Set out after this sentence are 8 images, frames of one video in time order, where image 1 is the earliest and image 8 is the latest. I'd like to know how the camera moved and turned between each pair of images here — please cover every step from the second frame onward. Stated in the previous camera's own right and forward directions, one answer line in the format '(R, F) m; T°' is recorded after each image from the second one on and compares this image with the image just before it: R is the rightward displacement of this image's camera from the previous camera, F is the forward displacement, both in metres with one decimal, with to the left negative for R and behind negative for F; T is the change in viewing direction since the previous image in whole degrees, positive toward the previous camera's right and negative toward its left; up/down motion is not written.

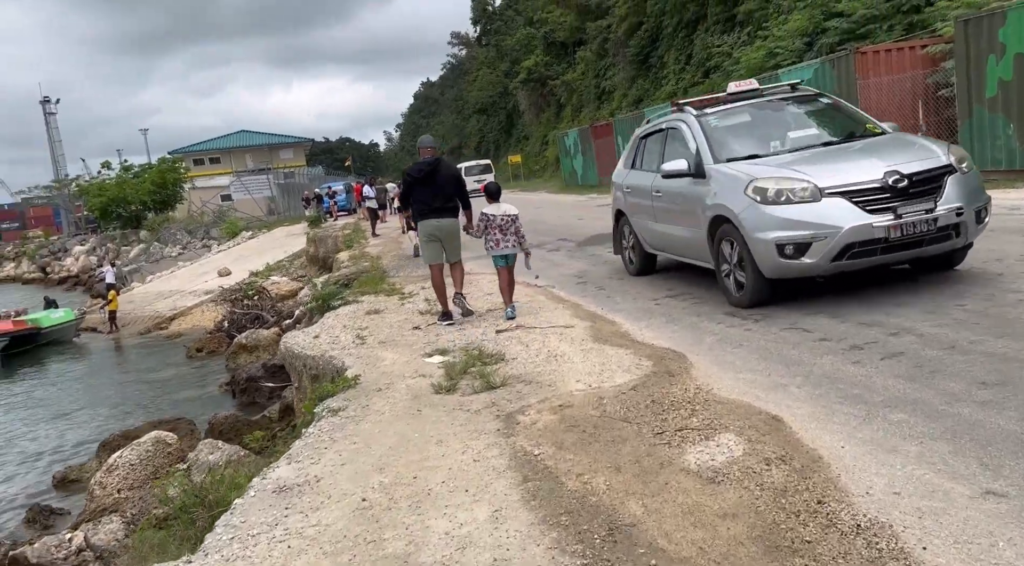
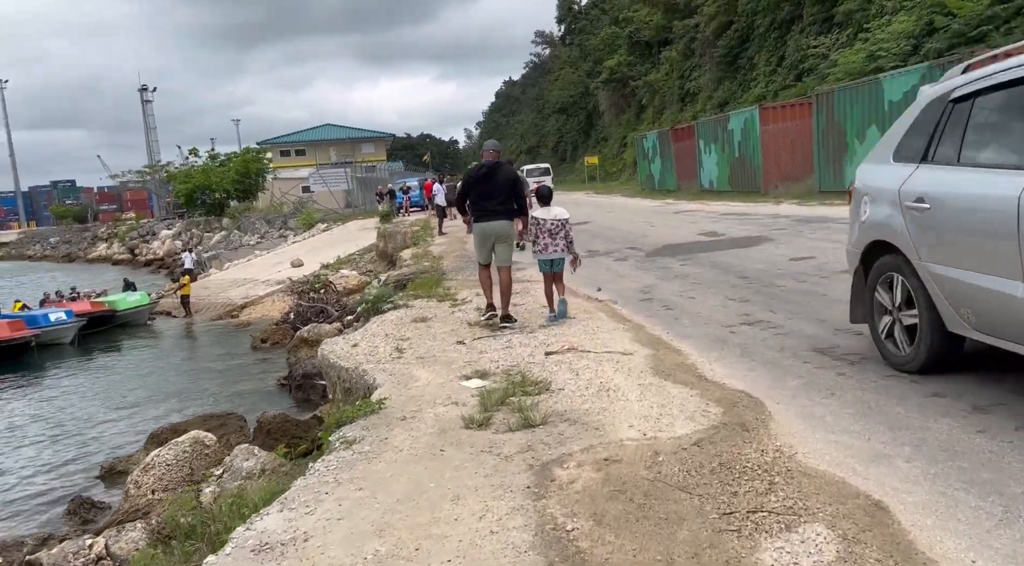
(+0.1, +0.9) m; -5°
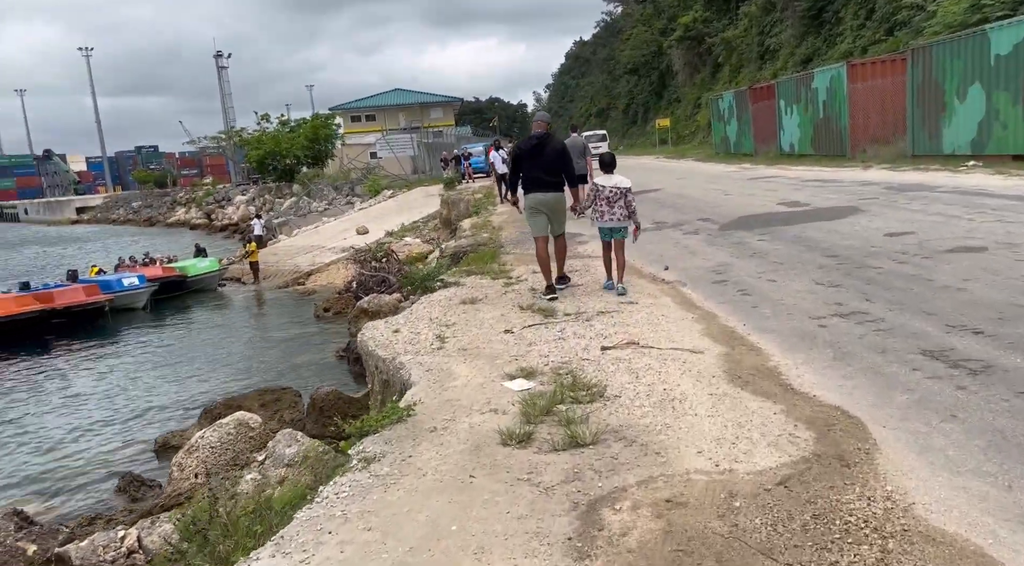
(+0.1, +0.8) m; -4°
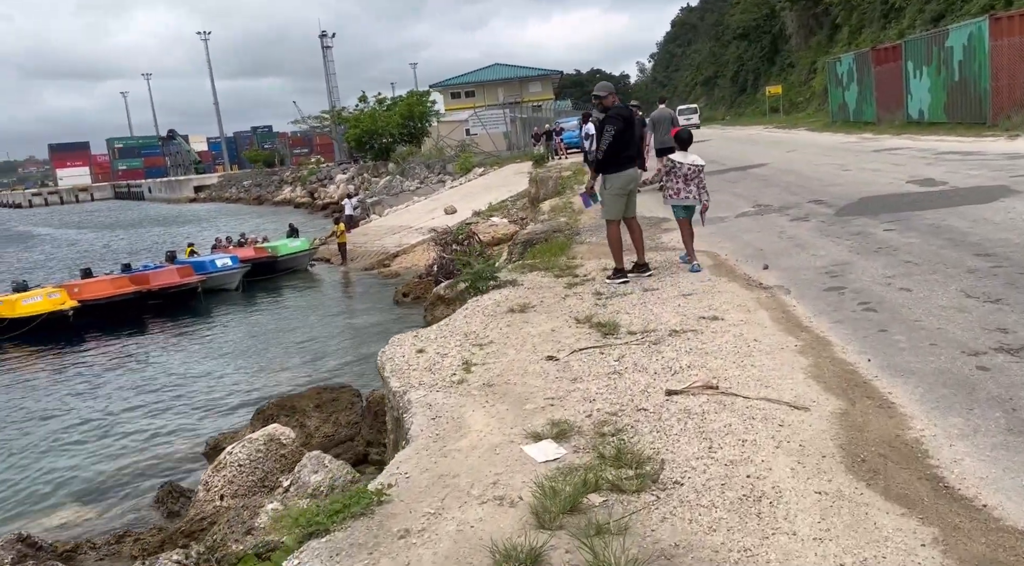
(+0.3, +1.5) m; -7°
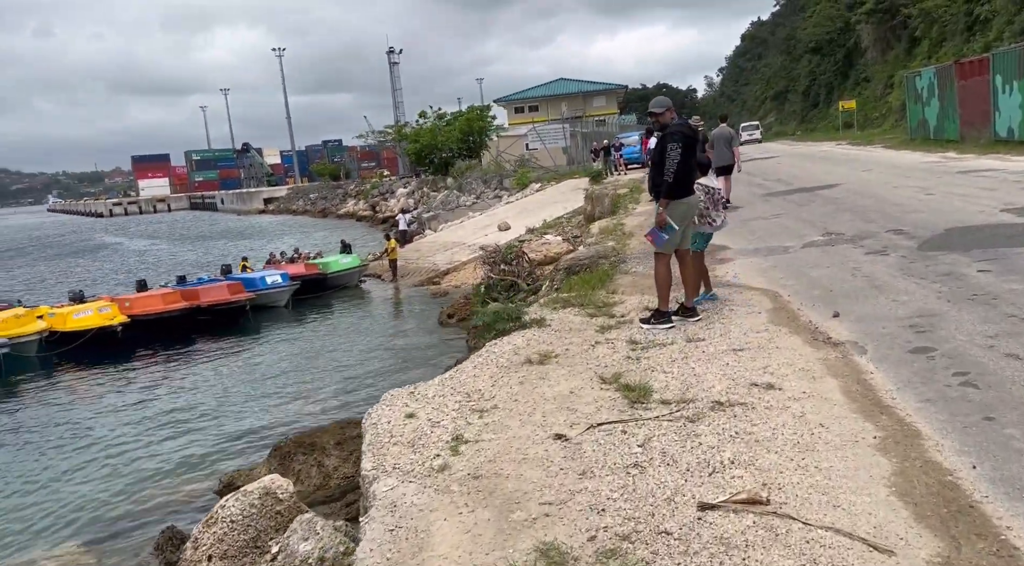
(+0.3, +1.0) m; -4°
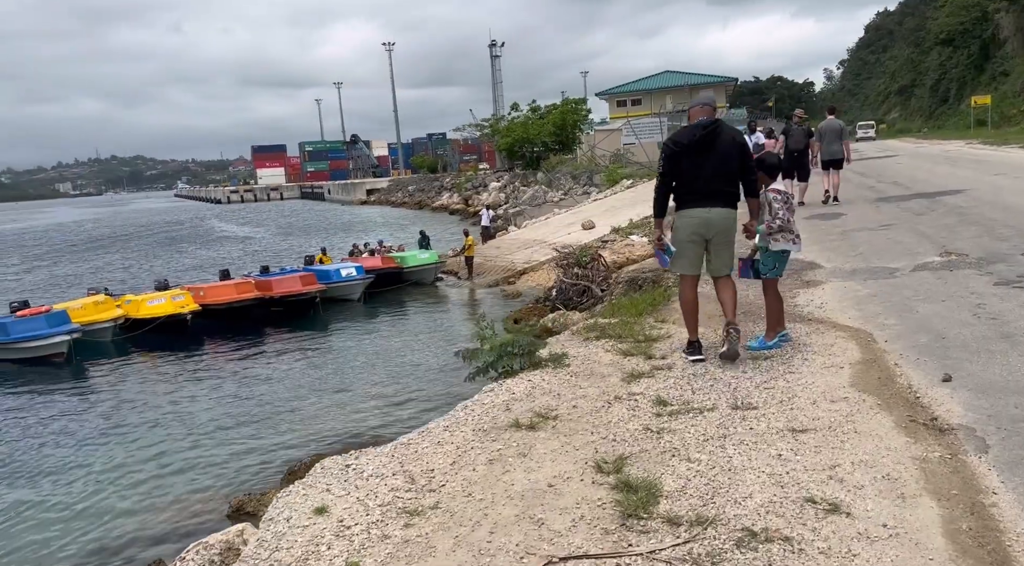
(+0.6, +1.5) m; -6°
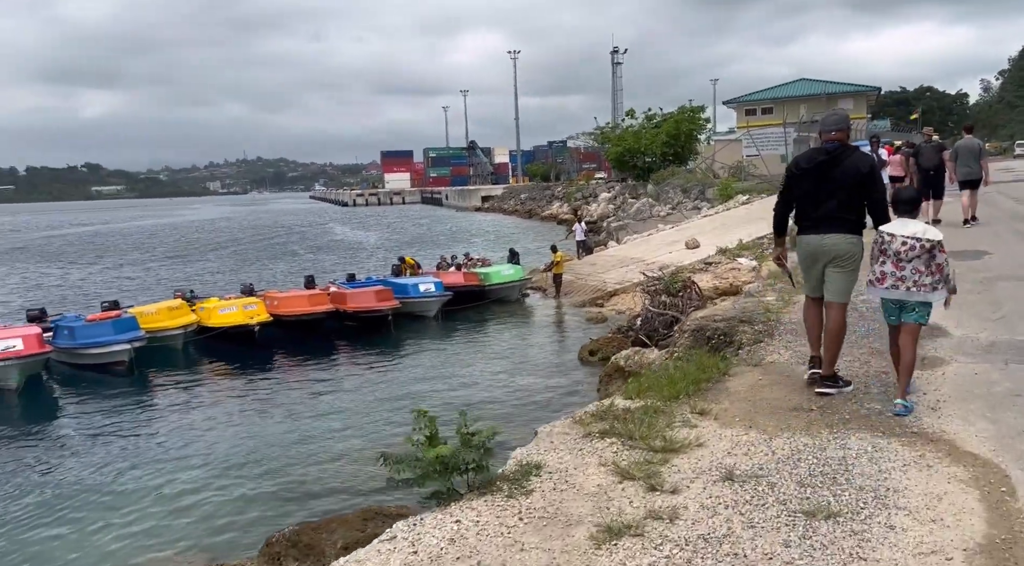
(+0.8, +1.9) m; -8°
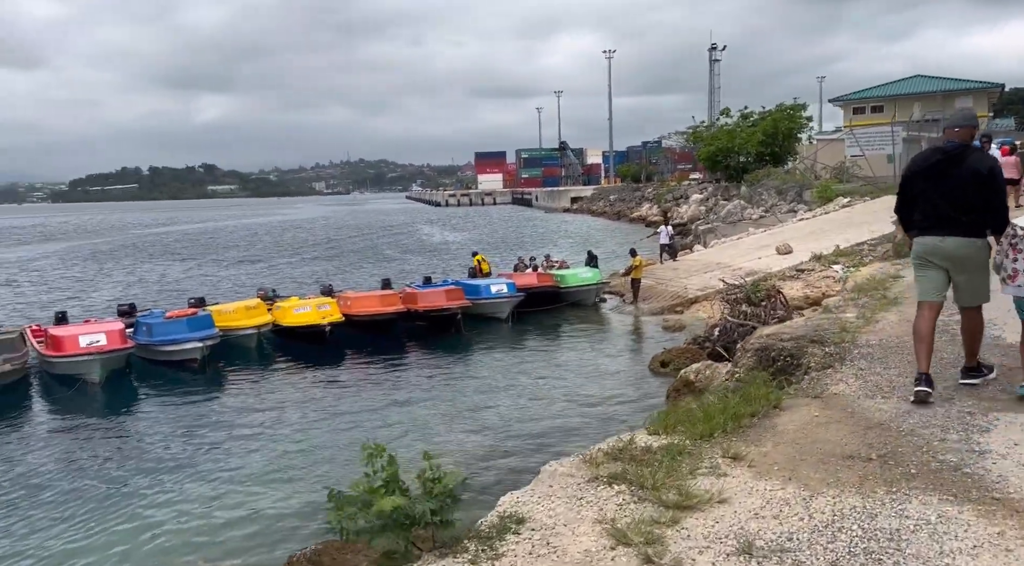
(+0.5, +0.7) m; -6°
